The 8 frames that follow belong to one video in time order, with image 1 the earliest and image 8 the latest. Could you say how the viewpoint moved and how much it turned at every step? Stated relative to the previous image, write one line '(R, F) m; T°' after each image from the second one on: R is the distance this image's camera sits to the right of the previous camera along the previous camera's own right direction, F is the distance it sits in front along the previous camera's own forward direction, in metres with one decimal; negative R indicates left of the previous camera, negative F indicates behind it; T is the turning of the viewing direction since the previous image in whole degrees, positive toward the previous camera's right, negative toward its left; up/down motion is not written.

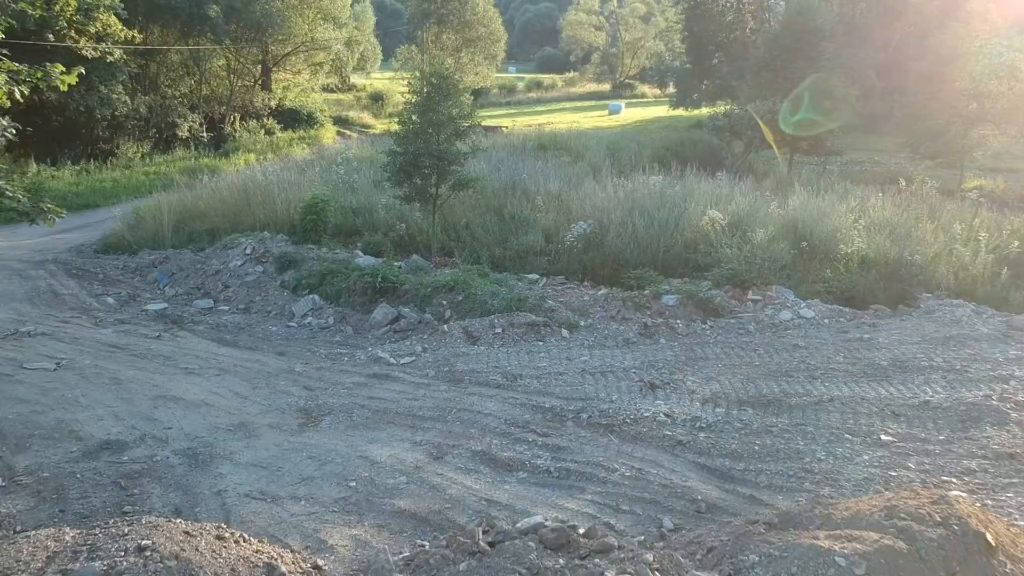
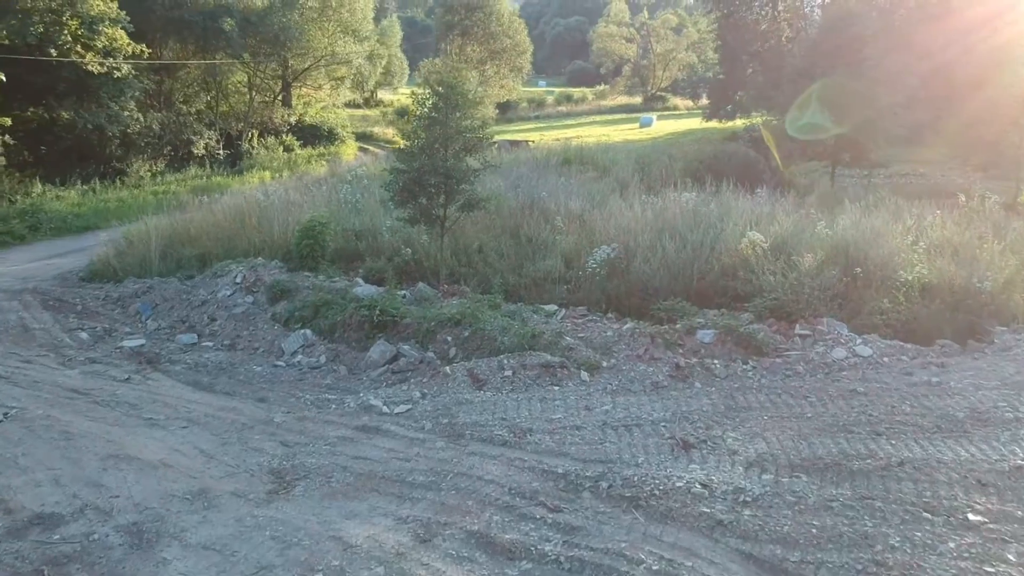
(+0.1, +1.0) m; -2°
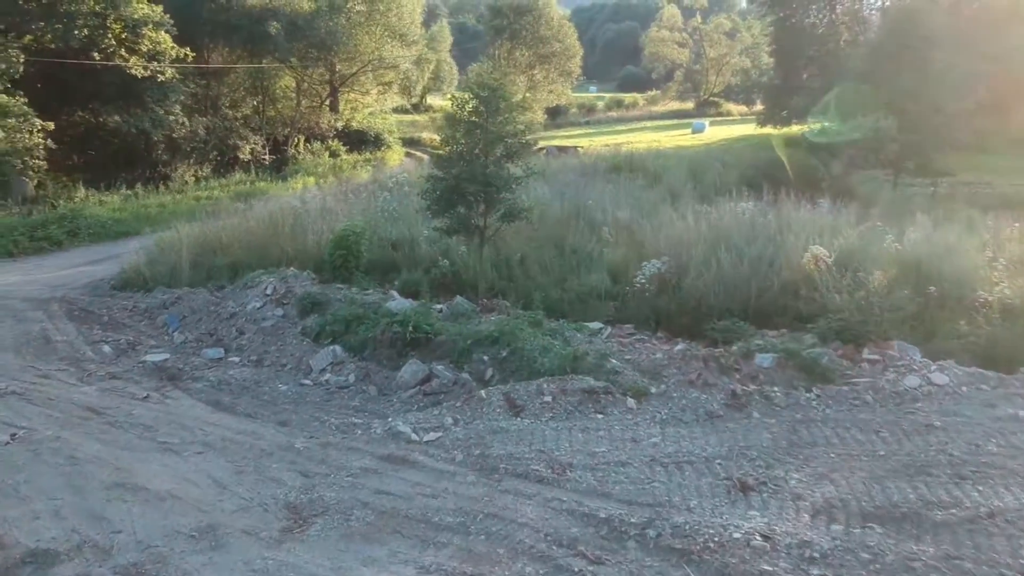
(0.0, +0.5) m; -3°
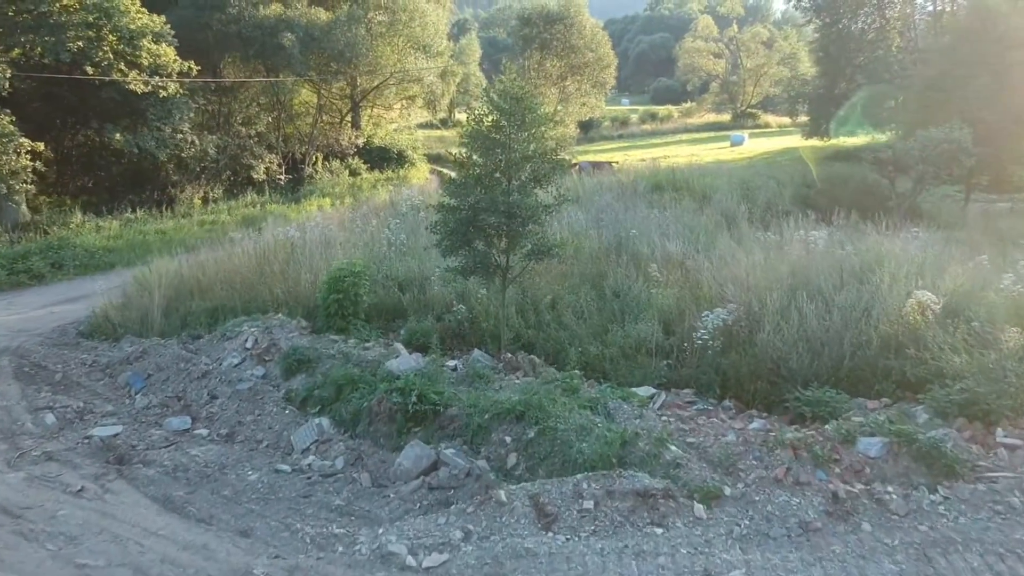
(0.0, +1.4) m; -2°
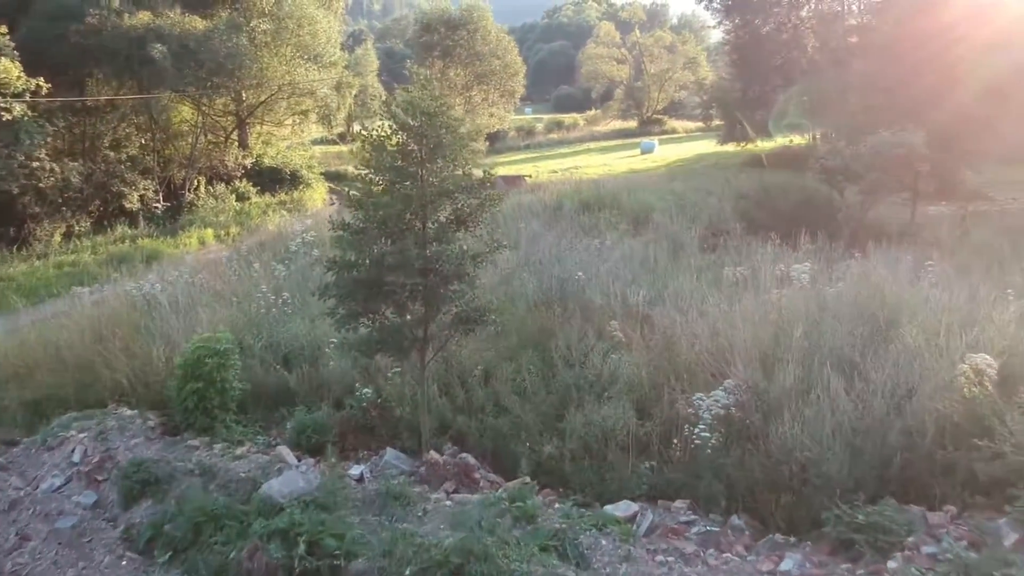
(-0.1, +1.7) m; +5°
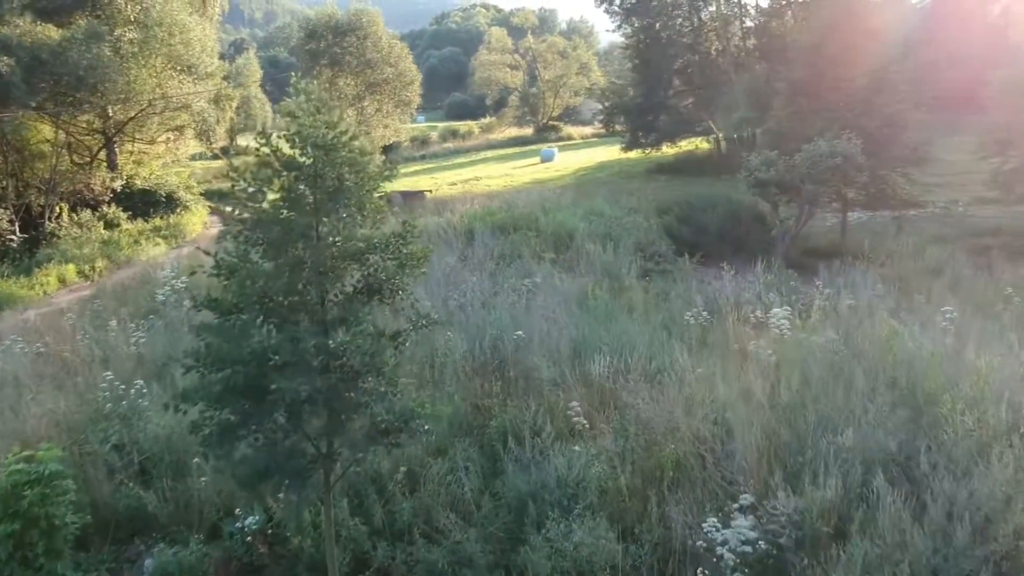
(-0.1, +1.3) m; +6°
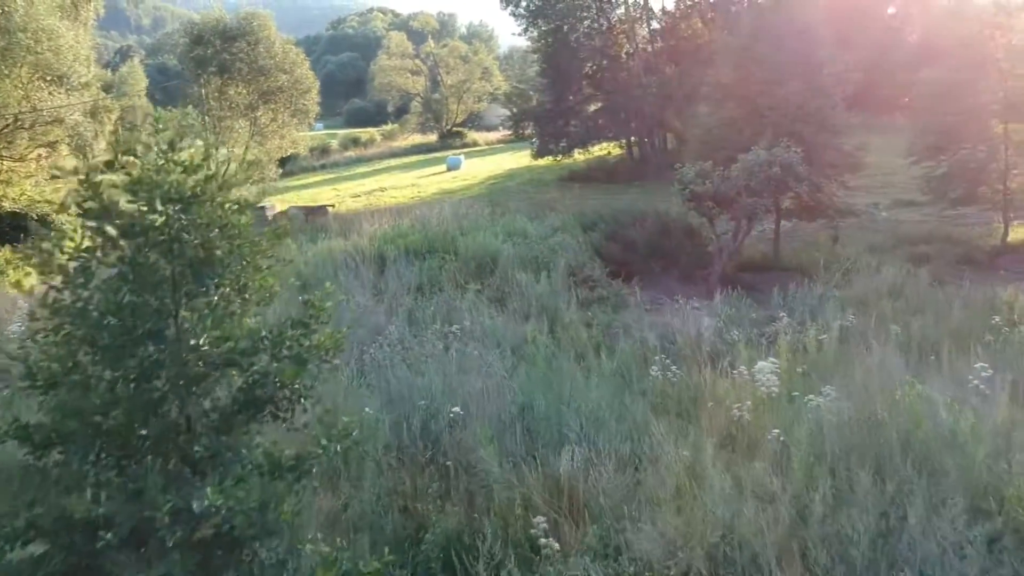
(-0.1, +1.1) m; +5°
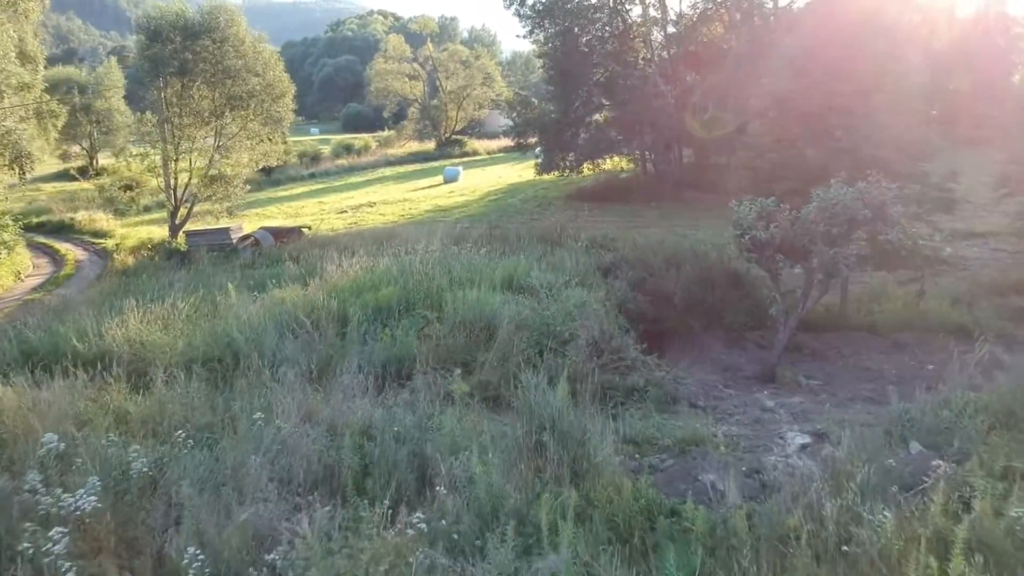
(0.0, +2.4) m; 0°
